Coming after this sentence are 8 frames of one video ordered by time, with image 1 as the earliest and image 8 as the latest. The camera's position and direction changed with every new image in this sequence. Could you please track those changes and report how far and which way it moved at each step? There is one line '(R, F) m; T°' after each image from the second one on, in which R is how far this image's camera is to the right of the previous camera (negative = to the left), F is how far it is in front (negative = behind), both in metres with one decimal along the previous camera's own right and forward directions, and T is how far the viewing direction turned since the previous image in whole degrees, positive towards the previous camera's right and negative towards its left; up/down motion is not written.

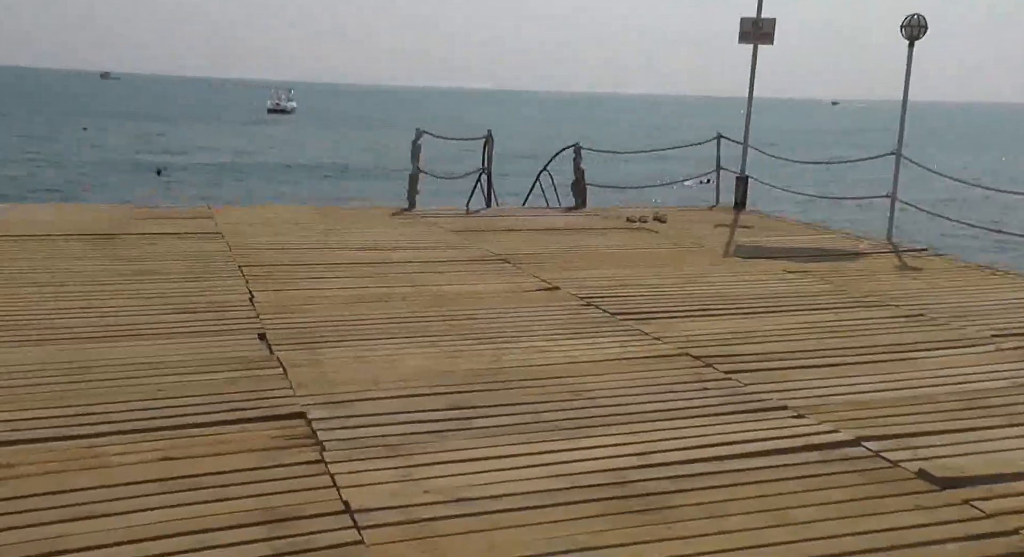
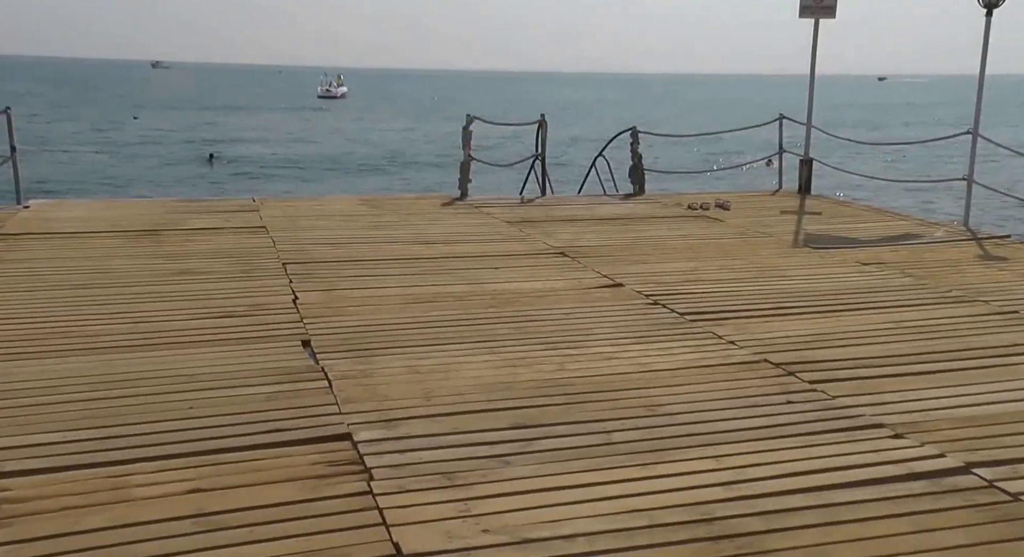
(-0.1, +0.4) m; -2°
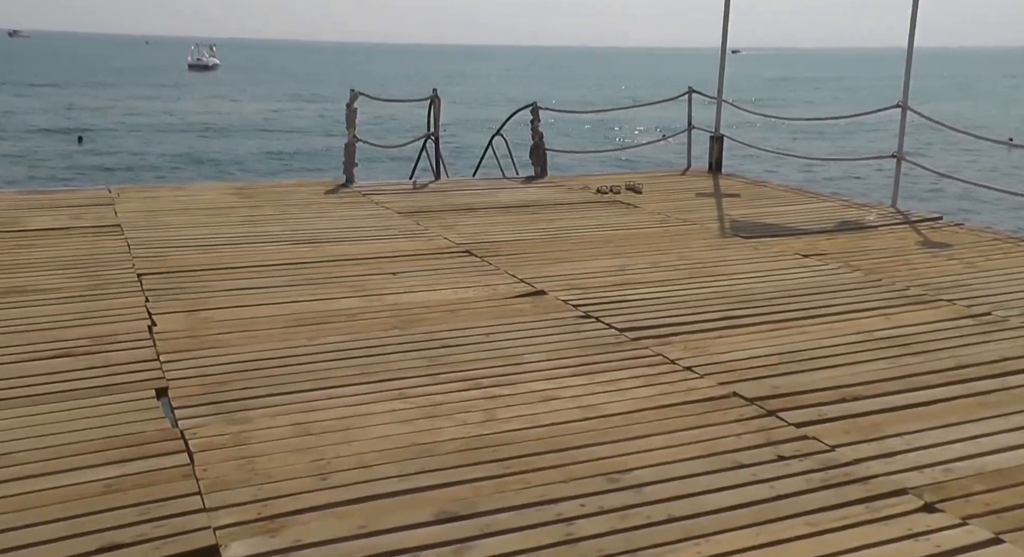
(-0.1, +1.1) m; +6°
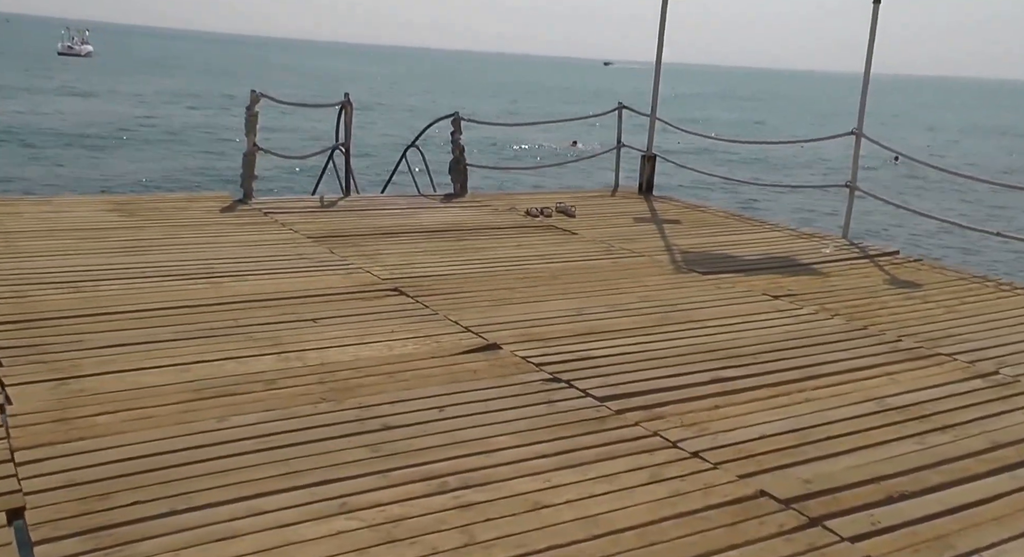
(-0.3, +1.0) m; +6°
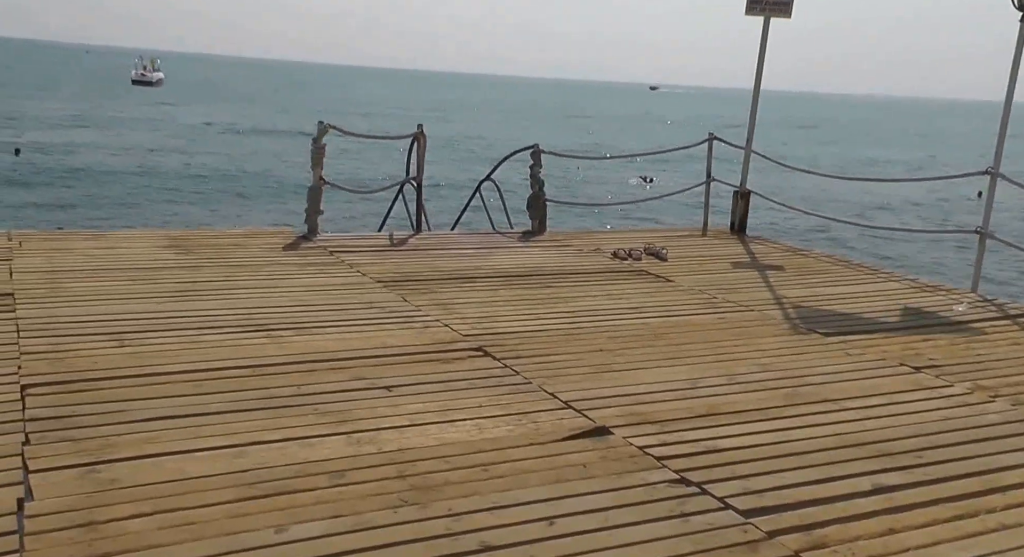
(-0.2, +0.8) m; -3°
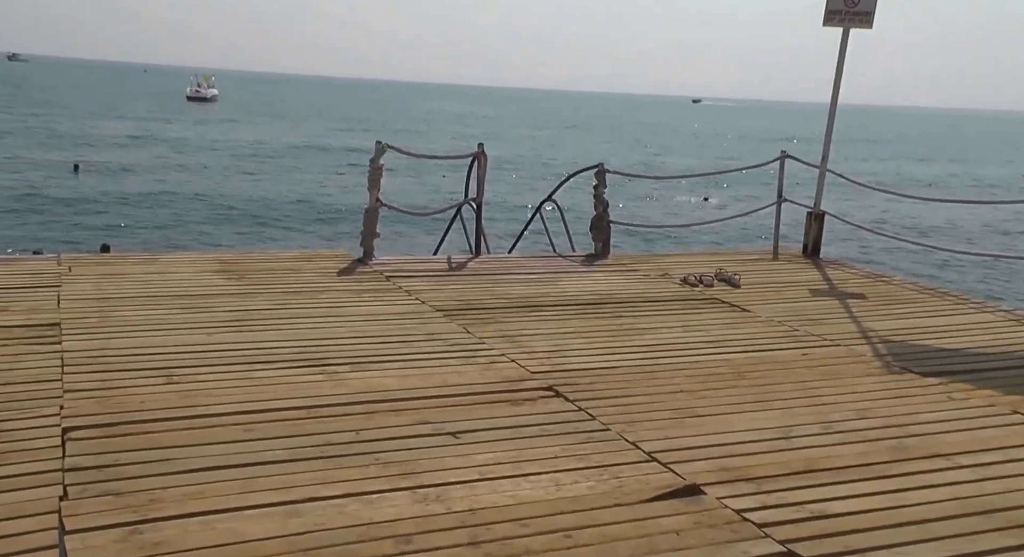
(-0.1, +0.4) m; -2°
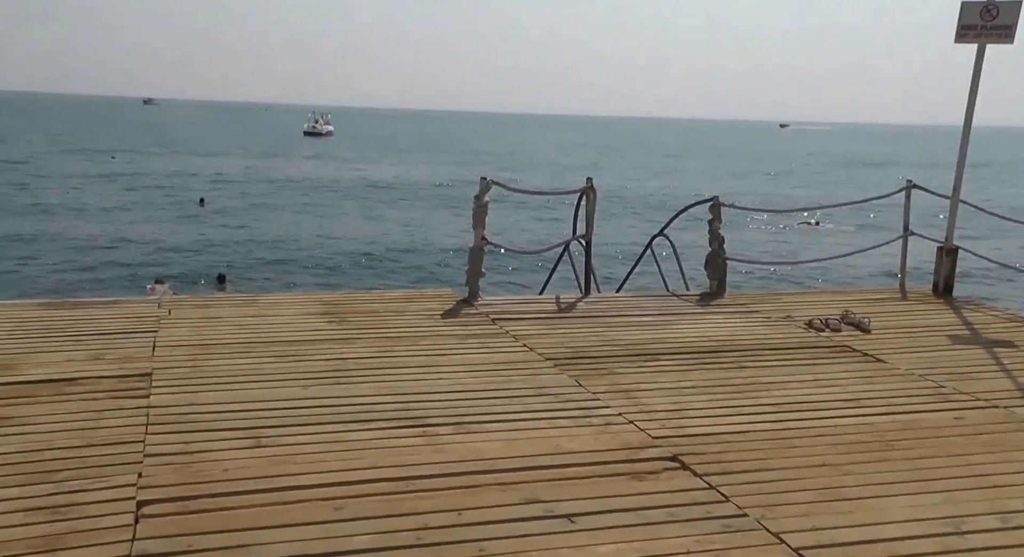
(-0.1, +0.5) m; -5°
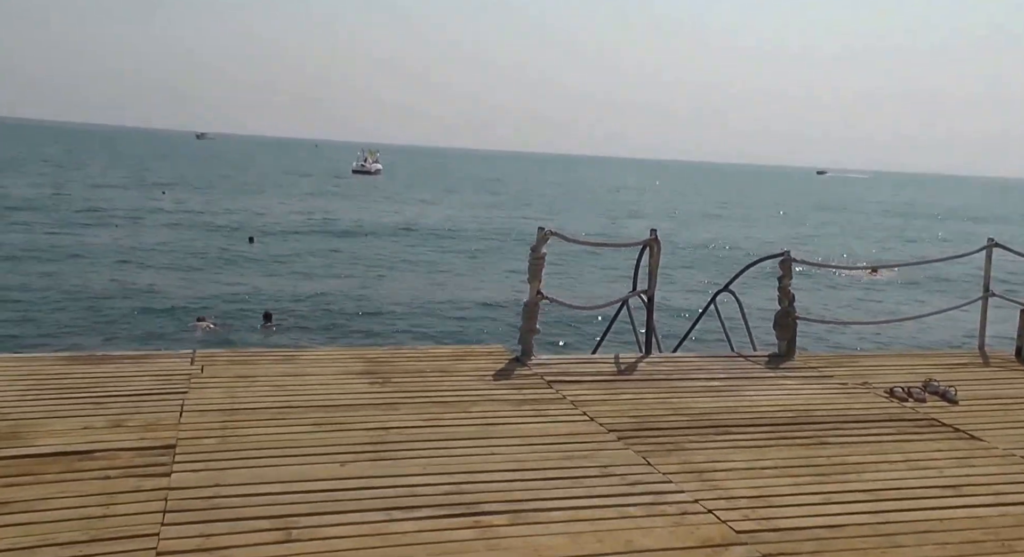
(-0.1, +0.5) m; -2°
